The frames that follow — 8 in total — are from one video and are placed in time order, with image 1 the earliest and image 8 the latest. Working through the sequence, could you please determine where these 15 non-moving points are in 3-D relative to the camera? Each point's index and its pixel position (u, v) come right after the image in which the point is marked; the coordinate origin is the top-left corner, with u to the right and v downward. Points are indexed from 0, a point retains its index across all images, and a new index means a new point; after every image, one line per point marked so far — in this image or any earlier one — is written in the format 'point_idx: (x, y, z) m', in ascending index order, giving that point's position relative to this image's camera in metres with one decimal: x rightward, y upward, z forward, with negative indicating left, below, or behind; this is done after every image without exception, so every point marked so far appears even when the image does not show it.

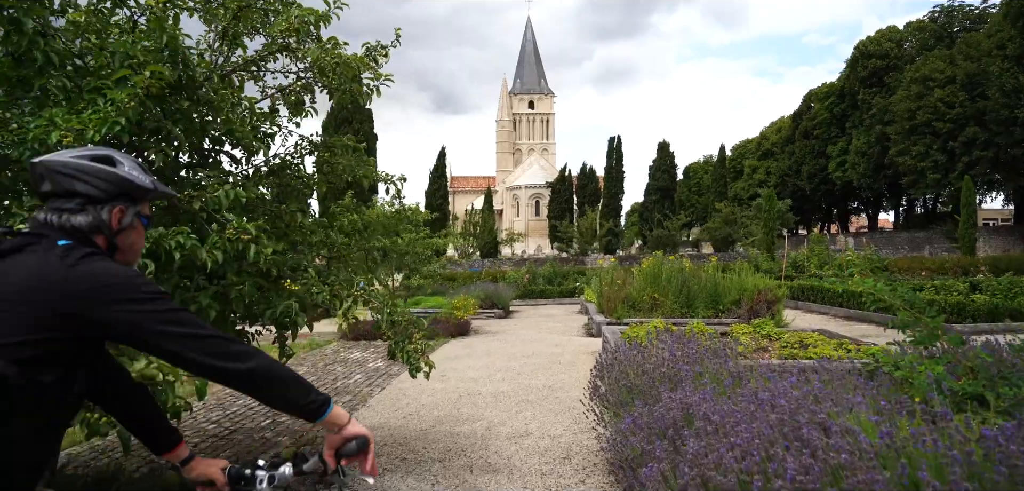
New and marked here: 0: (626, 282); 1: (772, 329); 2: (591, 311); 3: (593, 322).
0: (+2.2, -0.7, +13.8) m
1: (+3.5, -1.1, +9.6) m
2: (+1.7, -1.4, +15.1) m
3: (+1.5, -1.5, +13.5) m
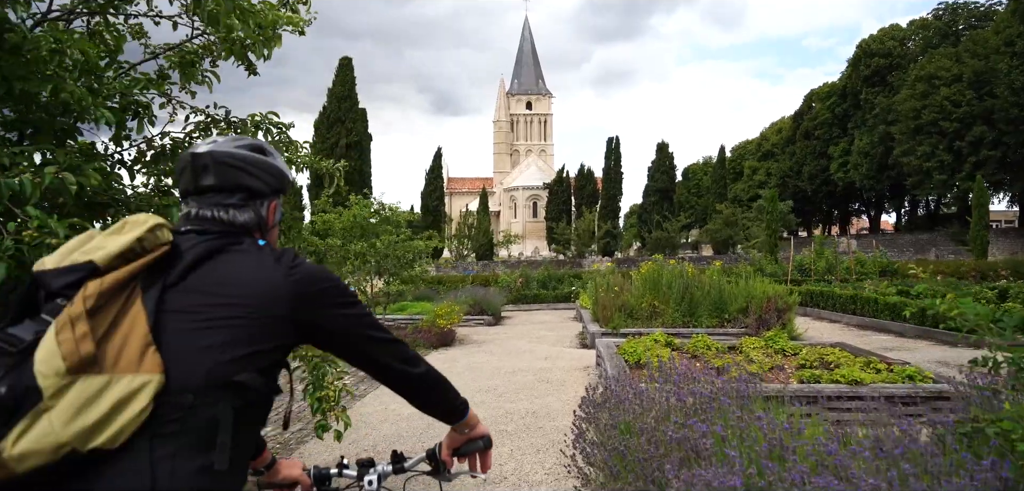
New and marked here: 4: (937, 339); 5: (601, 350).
0: (+2.0, -0.7, +12.7) m
1: (+3.3, -1.2, +8.6) m
2: (+1.4, -1.4, +14.1) m
3: (+1.3, -1.5, +12.5) m
4: (+6.3, -1.4, +10.8) m
5: (+1.1, -1.2, +8.5) m
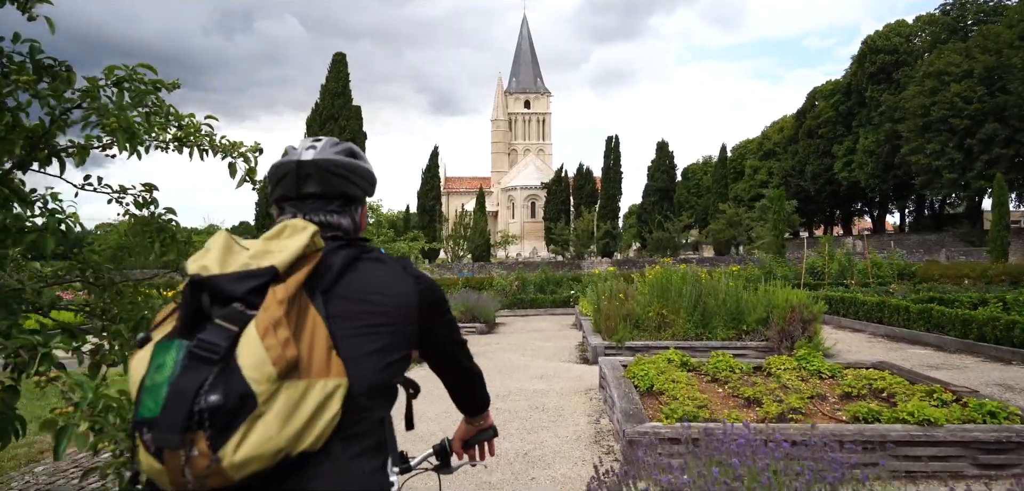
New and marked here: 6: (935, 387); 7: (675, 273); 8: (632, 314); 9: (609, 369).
0: (+1.9, -0.8, +11.5) m
1: (+3.2, -1.2, +7.3) m
2: (+1.3, -1.4, +12.8) m
3: (+1.2, -1.6, +11.2) m
4: (+6.2, -1.4, +9.5) m
5: (+1.0, -1.3, +7.3) m
6: (+3.6, -1.2, +6.0) m
7: (+2.6, -0.4, +11.6) m
8: (+1.8, -1.0, +11.0) m
9: (+1.0, -1.3, +7.3) m
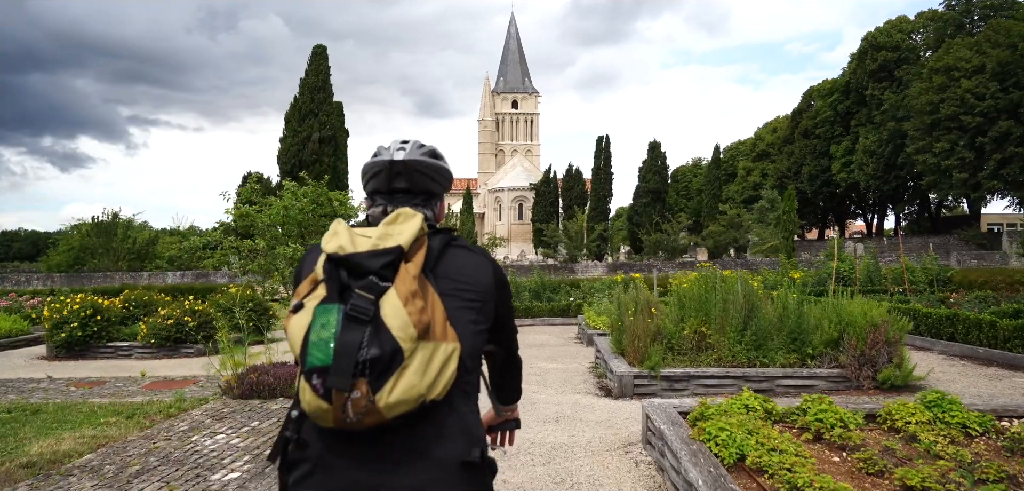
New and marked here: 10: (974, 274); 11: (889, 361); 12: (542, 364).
0: (+1.9, -0.8, +9.3) m
1: (+3.2, -1.2, +5.2) m
2: (+1.3, -1.5, +10.6) m
3: (+1.2, -1.6, +9.0) m
4: (+6.3, -1.4, +7.4) m
5: (+1.1, -1.3, +5.1) m
6: (+3.7, -1.2, +3.9) m
7: (+2.6, -0.4, +9.4) m
8: (+1.8, -1.0, +8.8) m
9: (+1.1, -1.3, +5.1) m
10: (+12.0, -0.8, +18.7) m
11: (+4.1, -1.2, +7.7) m
12: (+0.5, -1.8, +11.1) m
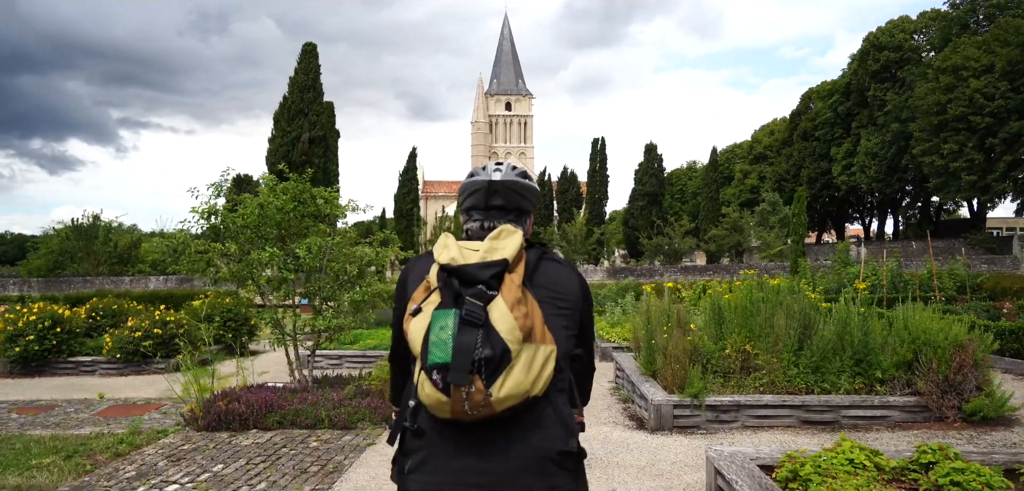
0: (+2.0, -0.8, +8.0) m
1: (+3.4, -1.2, +3.9) m
2: (+1.4, -1.5, +9.3) m
3: (+1.3, -1.6, +7.7) m
4: (+6.4, -1.5, +6.2) m
5: (+1.2, -1.3, +3.8) m
6: (+3.9, -1.2, +2.6) m
7: (+2.8, -0.5, +8.1) m
8: (+2.0, -1.1, +7.5) m
9: (+1.3, -1.3, +3.8) m
10: (+12.1, -0.9, +17.6) m
11: (+4.2, -1.3, +6.5) m
12: (+0.6, -1.9, +9.9) m
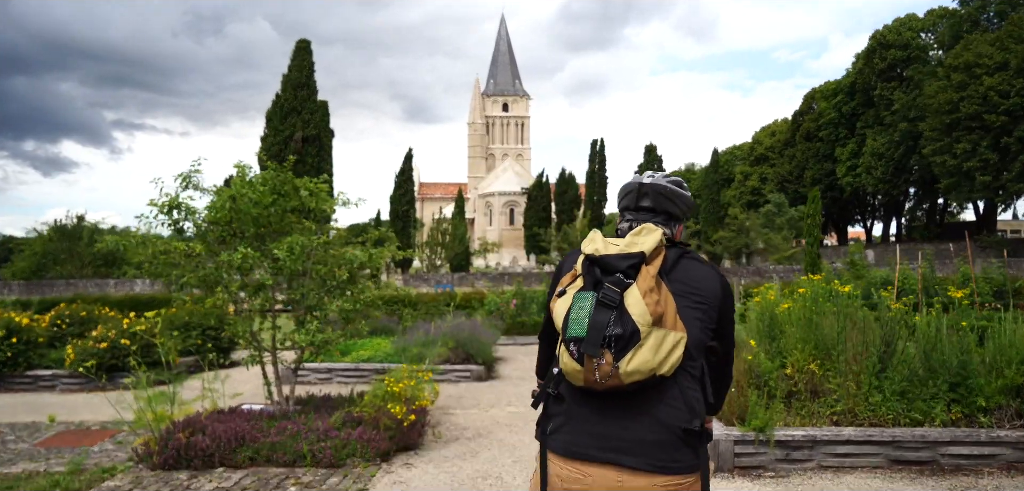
0: (+2.2, -0.8, +6.8) m
1: (+3.6, -1.2, +2.7) m
2: (+1.6, -1.5, +8.1) m
3: (+1.5, -1.6, +6.5) m
4: (+6.6, -1.5, +5.0) m
5: (+1.4, -1.3, +2.6) m
6: (+4.1, -1.2, +1.4) m
7: (+2.9, -0.5, +6.9) m
8: (+2.1, -1.1, +6.3) m
9: (+1.5, -1.3, +2.6) m
10: (+12.2, -0.9, +16.4) m
11: (+4.4, -1.3, +5.3) m
12: (+0.7, -1.9, +8.6) m
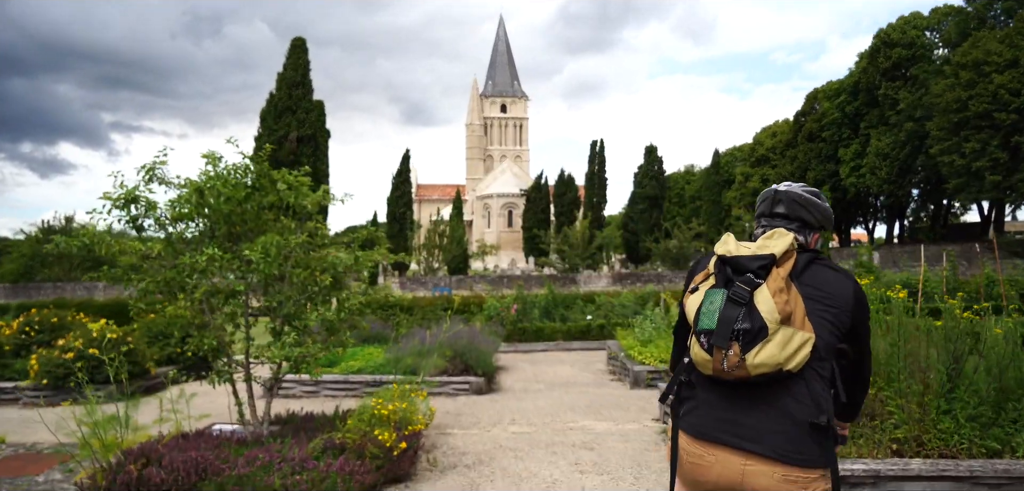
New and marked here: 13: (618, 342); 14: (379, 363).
0: (+2.2, -0.8, +5.9) m
1: (+3.7, -1.2, +1.8) m
2: (+1.6, -1.5, +7.2) m
3: (+1.6, -1.6, +5.6) m
4: (+6.7, -1.5, +4.1) m
5: (+1.5, -1.3, +1.7) m
6: (+4.1, -1.2, +0.6) m
7: (+3.0, -0.5, +6.1) m
8: (+2.2, -1.1, +5.4) m
9: (+1.5, -1.3, +1.7) m
10: (+12.2, -0.9, +15.6) m
11: (+4.4, -1.3, +4.4) m
12: (+0.8, -1.9, +7.8) m
13: (+1.9, -1.7, +12.8) m
14: (-2.0, -1.7, +10.6) m
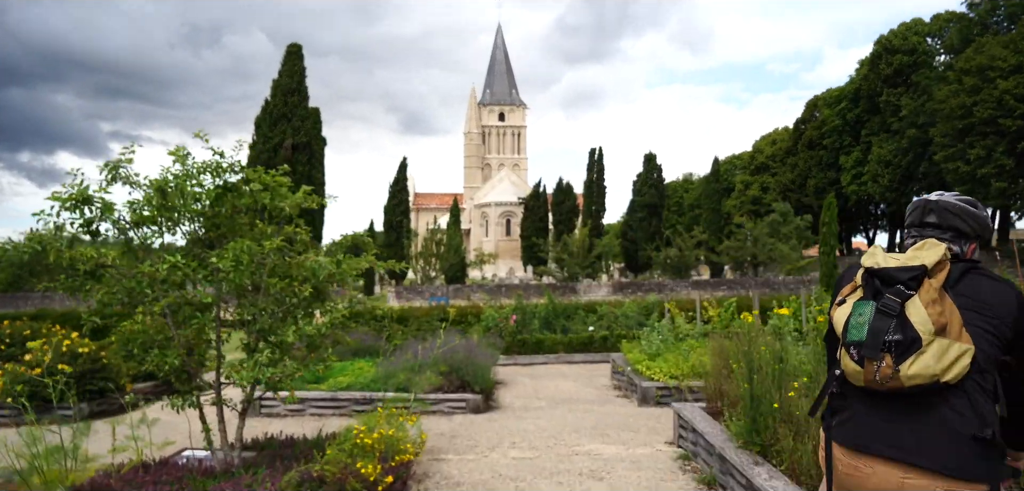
0: (+2.3, -0.9, +5.3) m
1: (+3.7, -1.2, +1.2) m
2: (+1.6, -1.6, +6.6) m
3: (+1.6, -1.7, +5.0) m
4: (+6.7, -1.5, +3.5) m
5: (+1.5, -1.3, +1.0) m
6: (+4.2, -1.2, -0.1) m
7: (+3.0, -0.5, +5.4) m
8: (+2.2, -1.1, +4.8) m
9: (+1.5, -1.2, +1.0) m
10: (+12.2, -1.1, +15.0) m
11: (+4.4, -1.3, +3.8) m
12: (+0.8, -2.0, +7.1) m
13: (+1.9, -1.8, +12.2) m
14: (-2.0, -1.8, +9.9) m
